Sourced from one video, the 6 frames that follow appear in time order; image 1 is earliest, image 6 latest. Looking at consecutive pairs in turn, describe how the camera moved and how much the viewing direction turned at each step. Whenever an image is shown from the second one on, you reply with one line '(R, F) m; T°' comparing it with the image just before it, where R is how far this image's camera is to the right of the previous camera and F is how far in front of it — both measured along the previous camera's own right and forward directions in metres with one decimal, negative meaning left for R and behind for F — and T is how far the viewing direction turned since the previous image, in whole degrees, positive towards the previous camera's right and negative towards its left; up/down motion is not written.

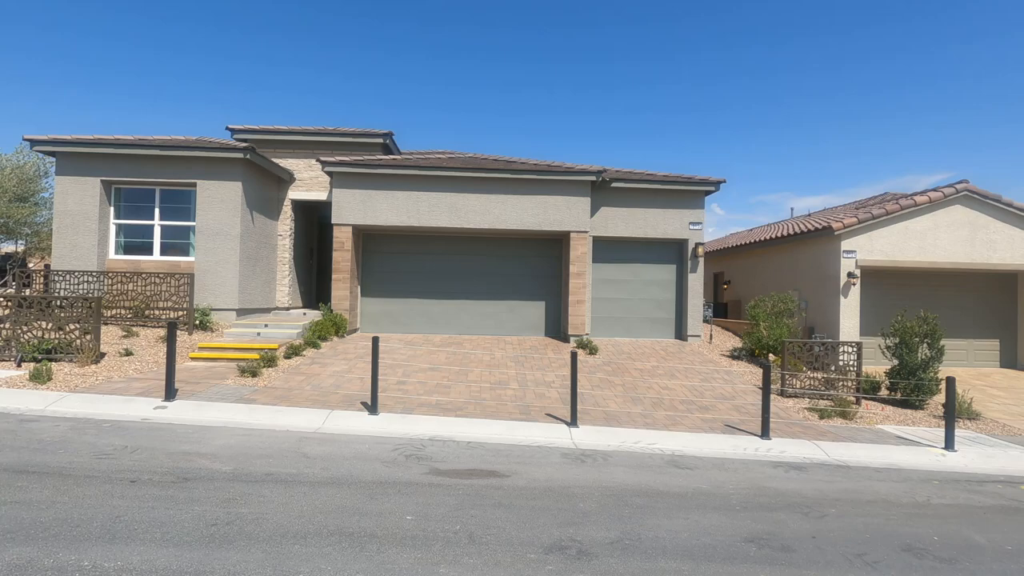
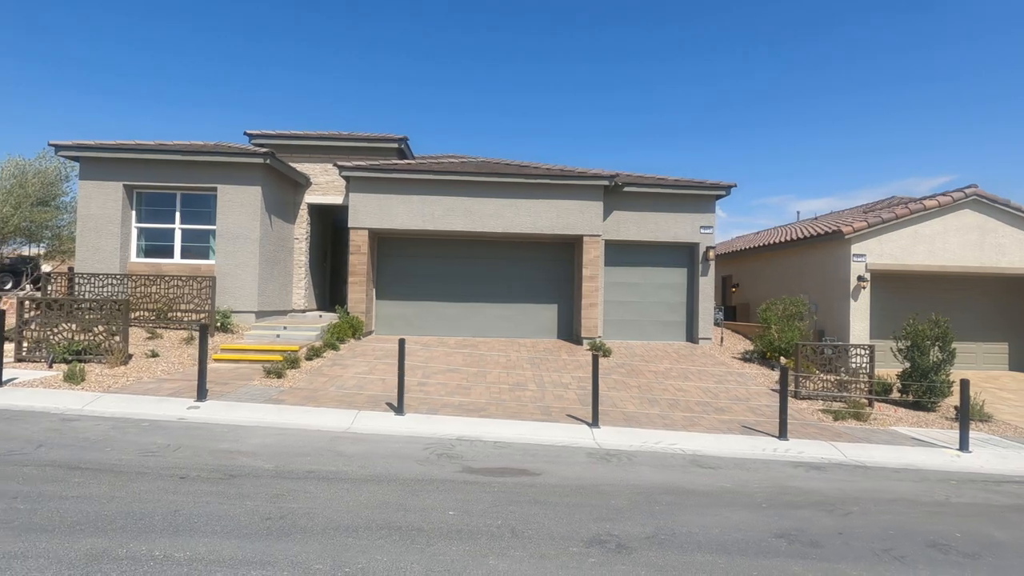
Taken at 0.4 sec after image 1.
(-0.3, -0.2) m; 0°
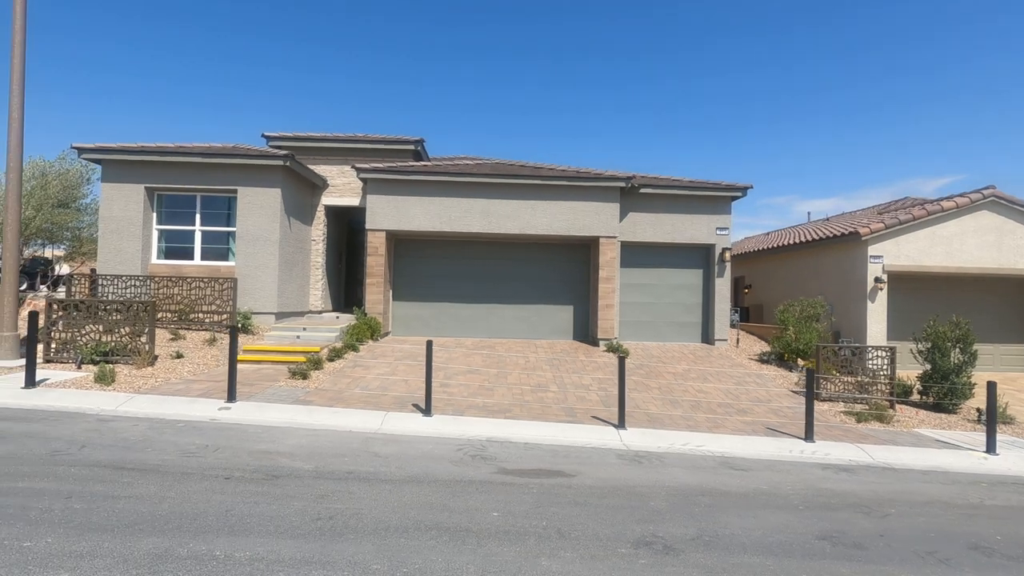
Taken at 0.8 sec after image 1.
(-0.3, -0.1) m; 0°
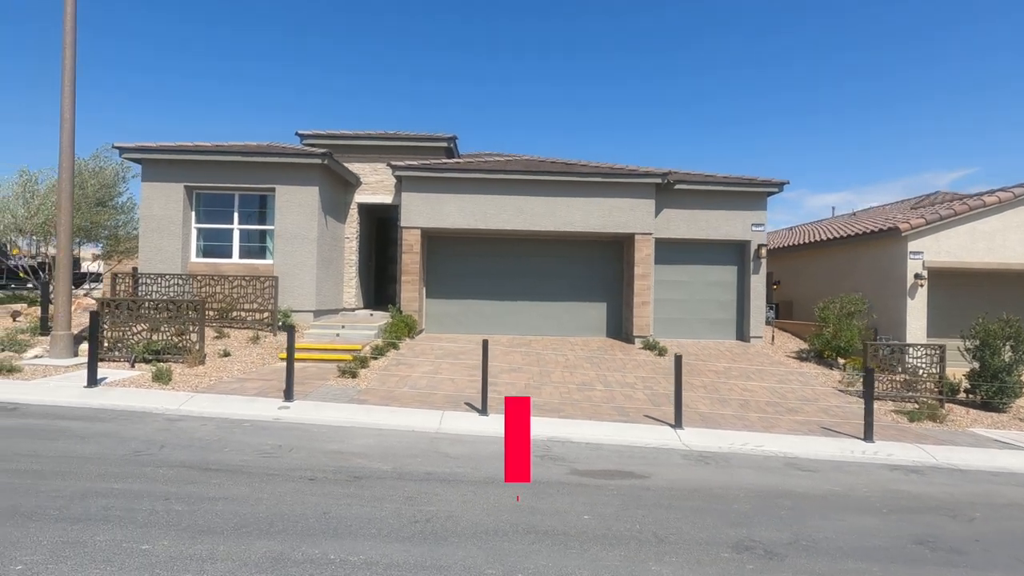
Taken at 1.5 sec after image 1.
(-0.7, 0.0) m; -1°
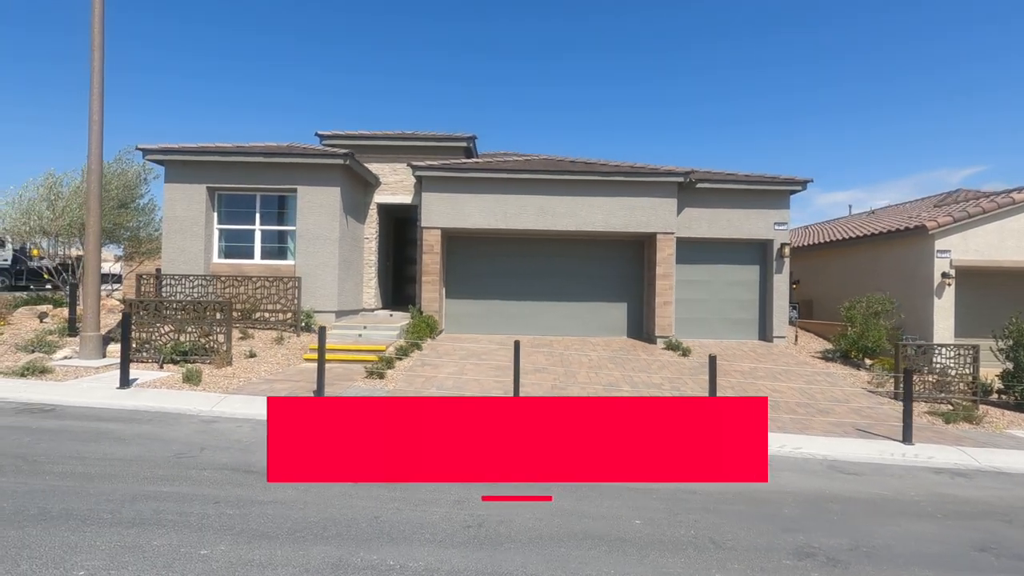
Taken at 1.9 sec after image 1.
(-0.3, +0.1) m; -1°
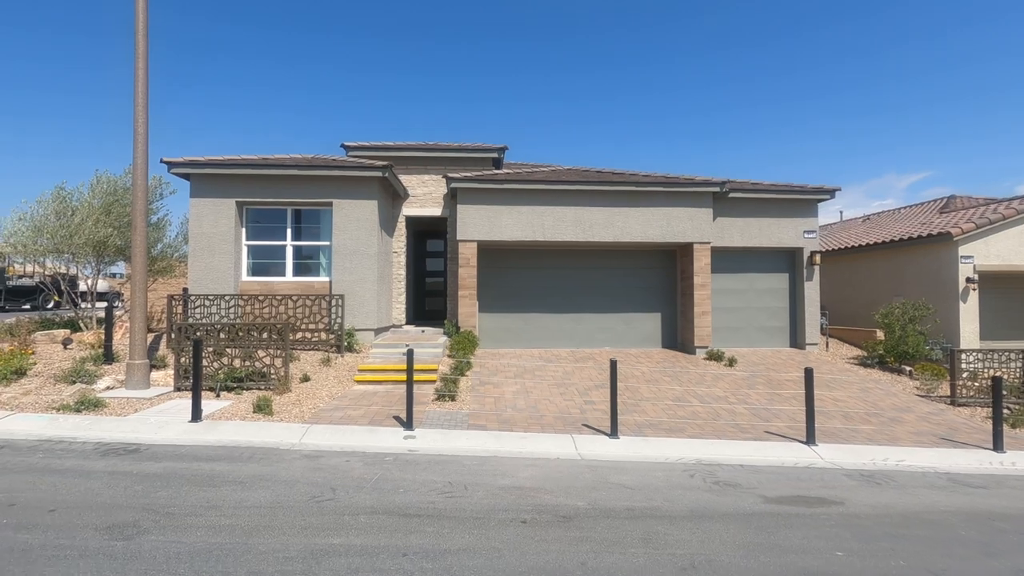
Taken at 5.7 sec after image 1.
(-1.7, +0.4) m; +3°
